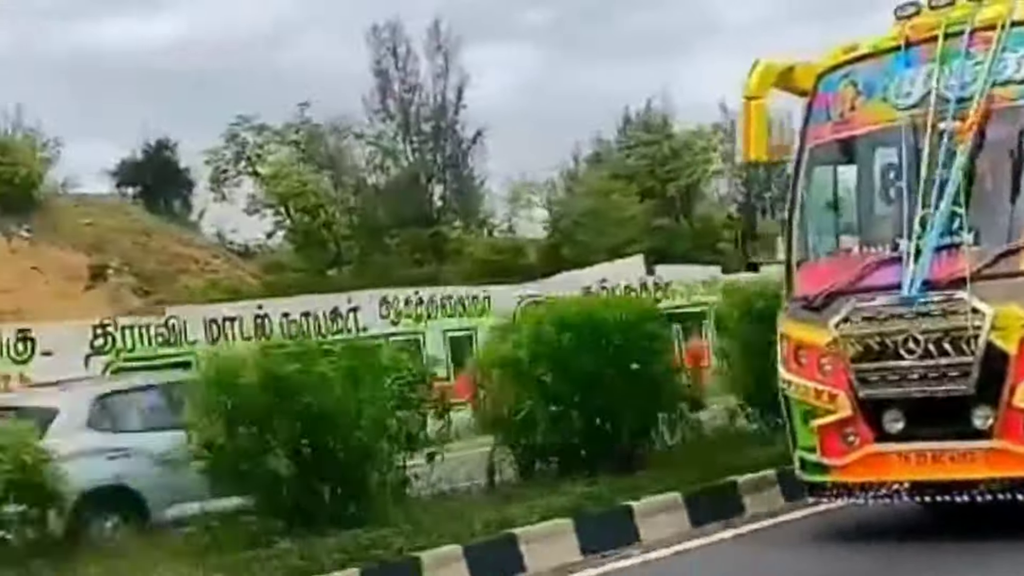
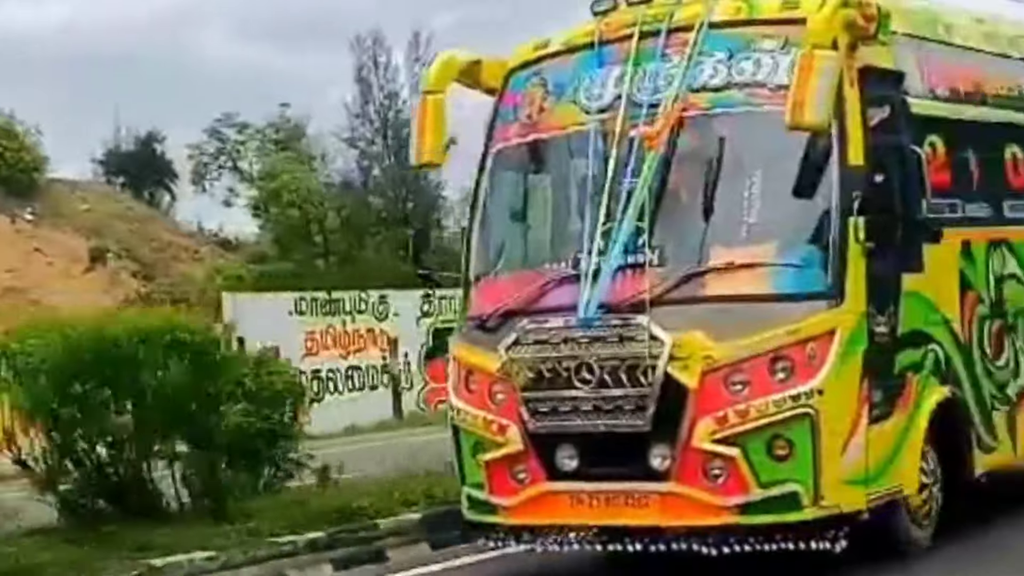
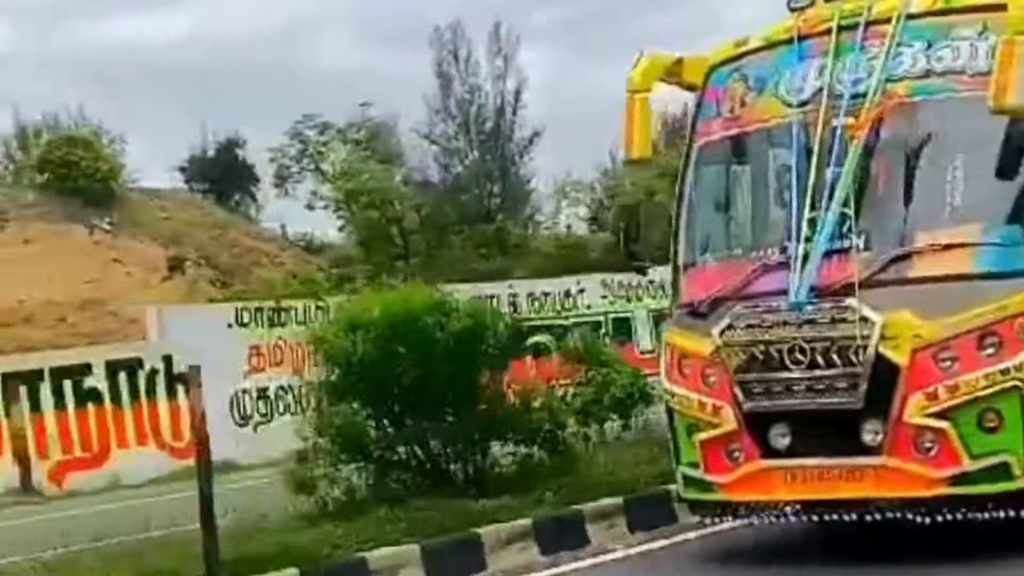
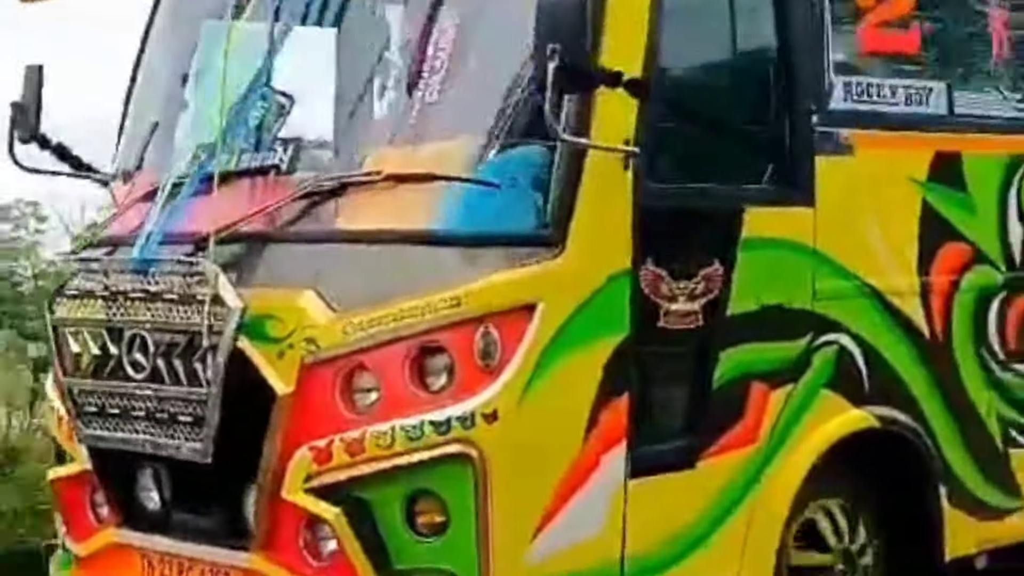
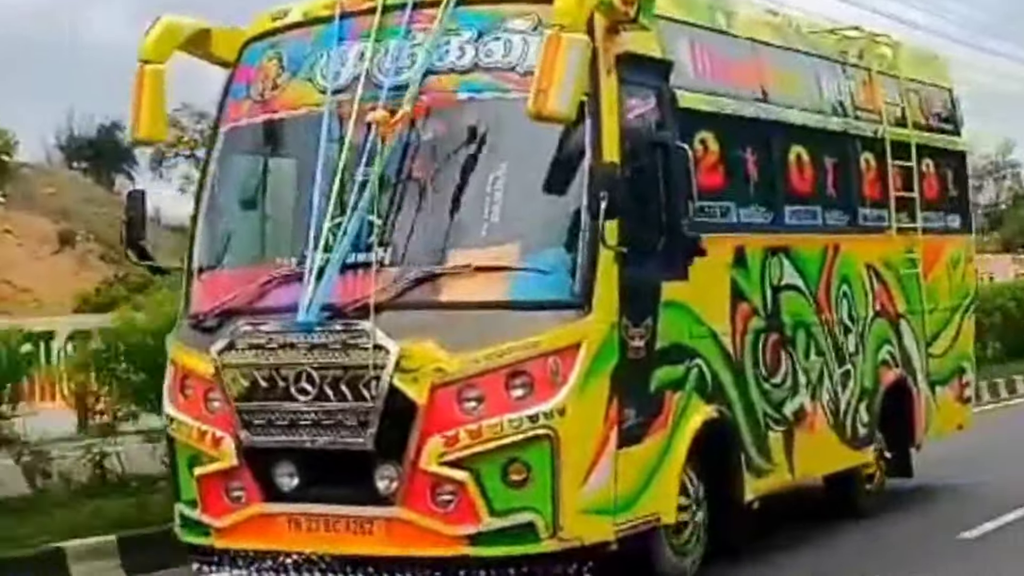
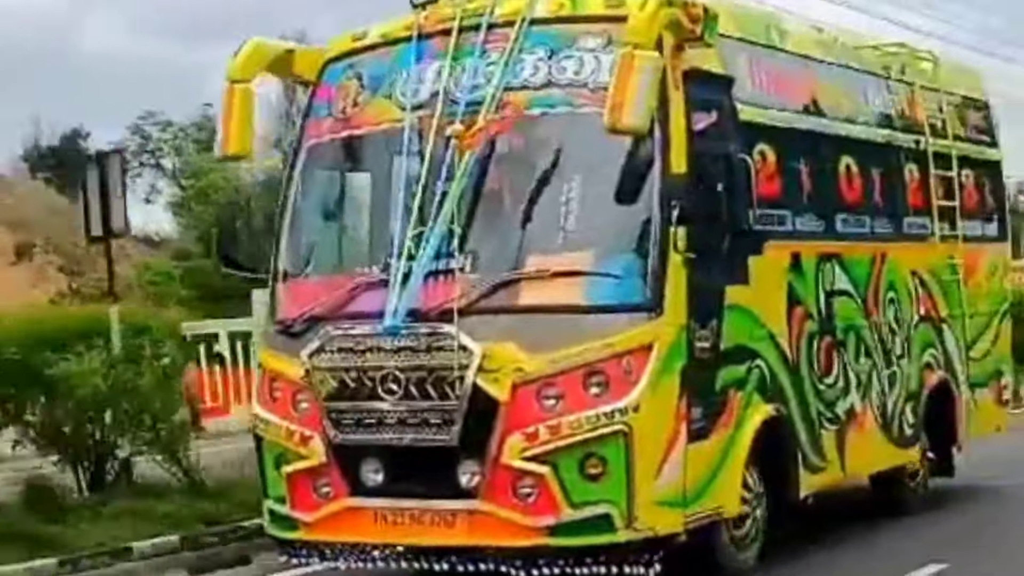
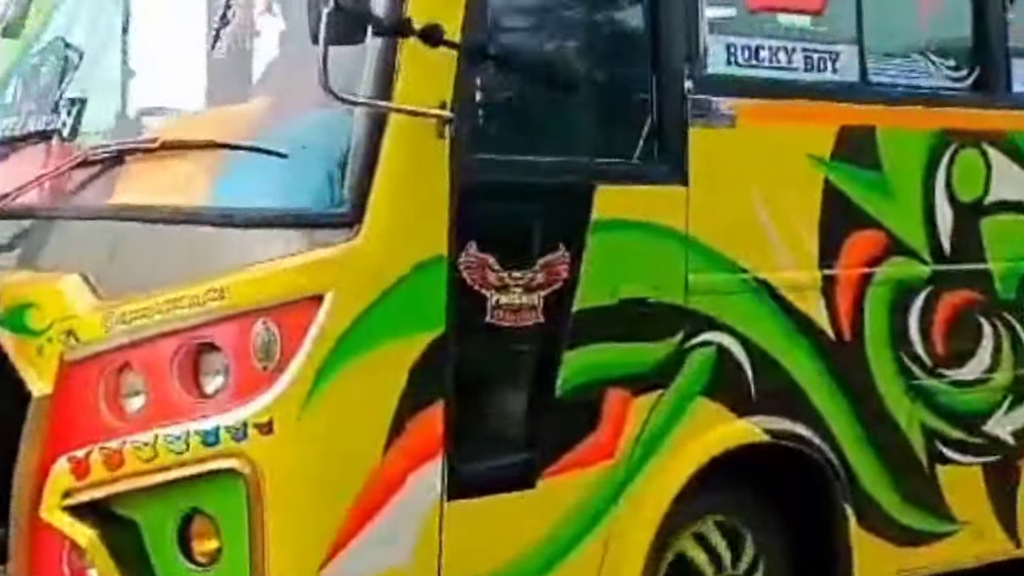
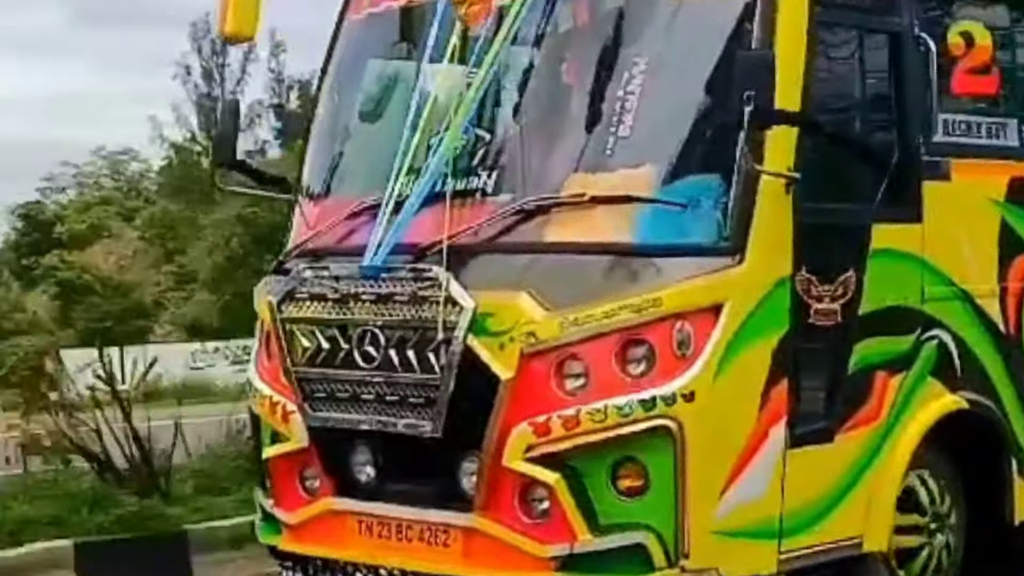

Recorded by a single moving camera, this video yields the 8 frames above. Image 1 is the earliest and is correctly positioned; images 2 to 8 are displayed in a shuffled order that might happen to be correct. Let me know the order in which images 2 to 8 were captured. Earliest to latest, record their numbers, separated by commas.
3, 2, 6, 5, 8, 4, 7
